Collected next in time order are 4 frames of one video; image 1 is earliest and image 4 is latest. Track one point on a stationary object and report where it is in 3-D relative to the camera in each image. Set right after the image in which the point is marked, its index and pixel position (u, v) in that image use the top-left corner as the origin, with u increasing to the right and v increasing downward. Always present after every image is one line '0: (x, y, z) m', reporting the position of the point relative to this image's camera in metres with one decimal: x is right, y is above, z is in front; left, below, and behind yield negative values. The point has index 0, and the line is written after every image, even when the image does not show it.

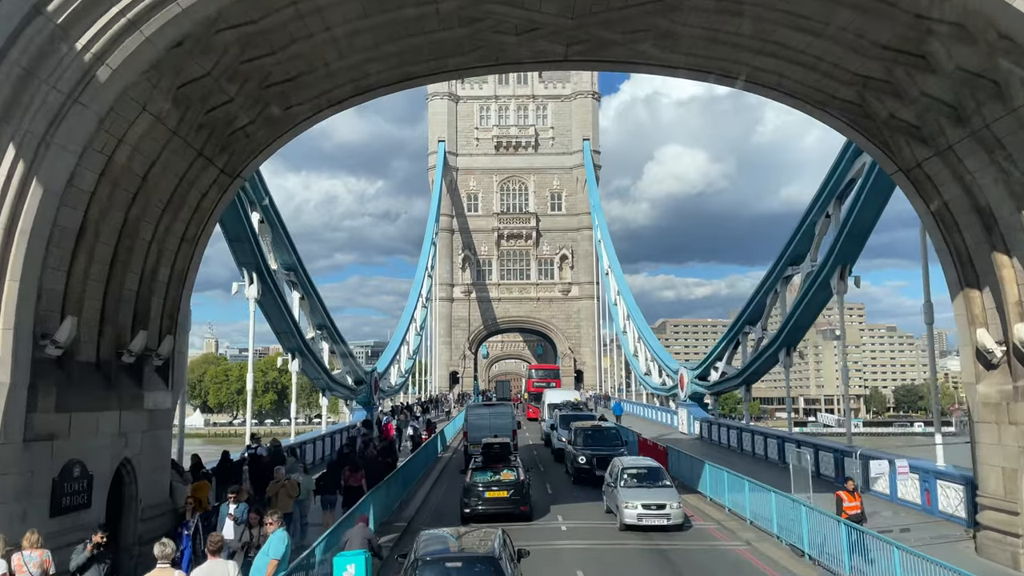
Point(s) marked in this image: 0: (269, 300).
0: (-5.1, -0.2, +16.4) m
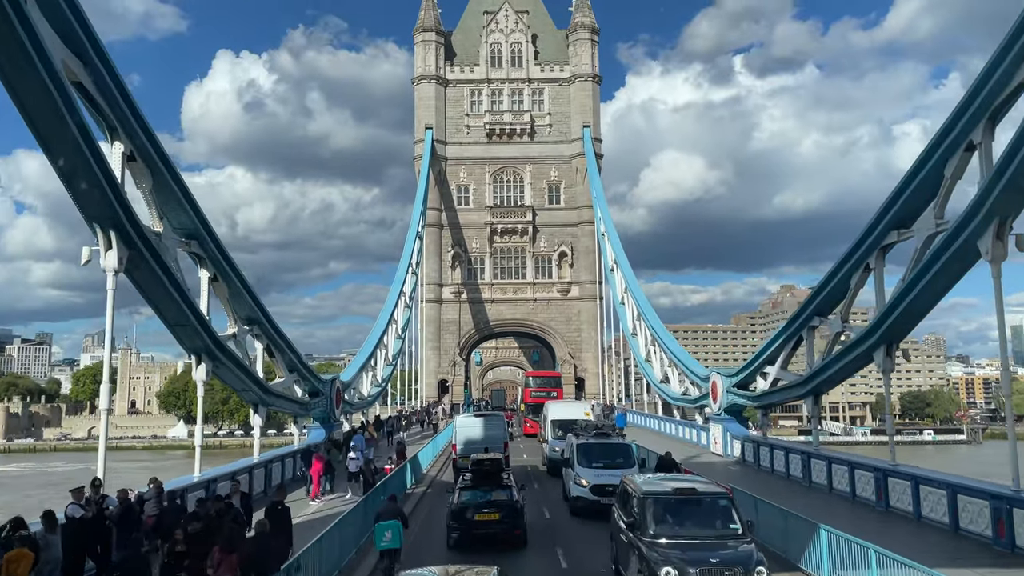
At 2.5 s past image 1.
0: (-5.2, +0.2, +11.3) m
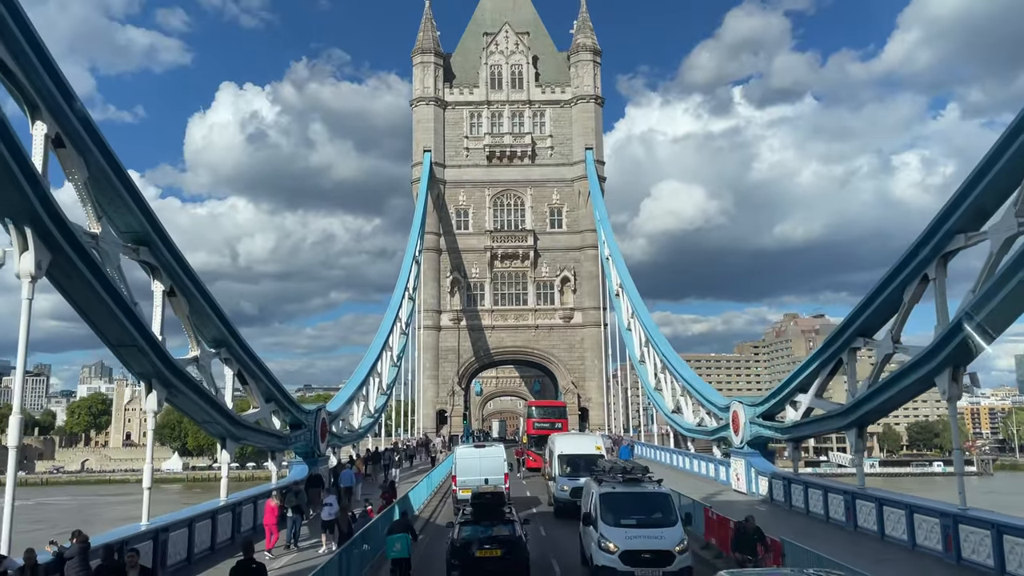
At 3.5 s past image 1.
0: (-5.2, 0.0, +9.6) m
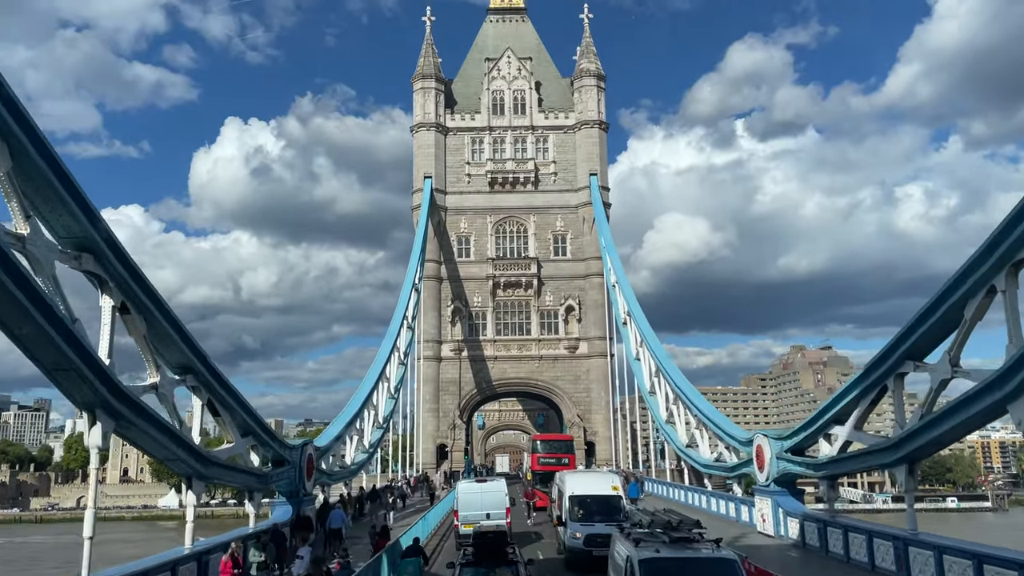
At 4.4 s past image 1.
0: (-5.2, -0.1, +8.1) m
